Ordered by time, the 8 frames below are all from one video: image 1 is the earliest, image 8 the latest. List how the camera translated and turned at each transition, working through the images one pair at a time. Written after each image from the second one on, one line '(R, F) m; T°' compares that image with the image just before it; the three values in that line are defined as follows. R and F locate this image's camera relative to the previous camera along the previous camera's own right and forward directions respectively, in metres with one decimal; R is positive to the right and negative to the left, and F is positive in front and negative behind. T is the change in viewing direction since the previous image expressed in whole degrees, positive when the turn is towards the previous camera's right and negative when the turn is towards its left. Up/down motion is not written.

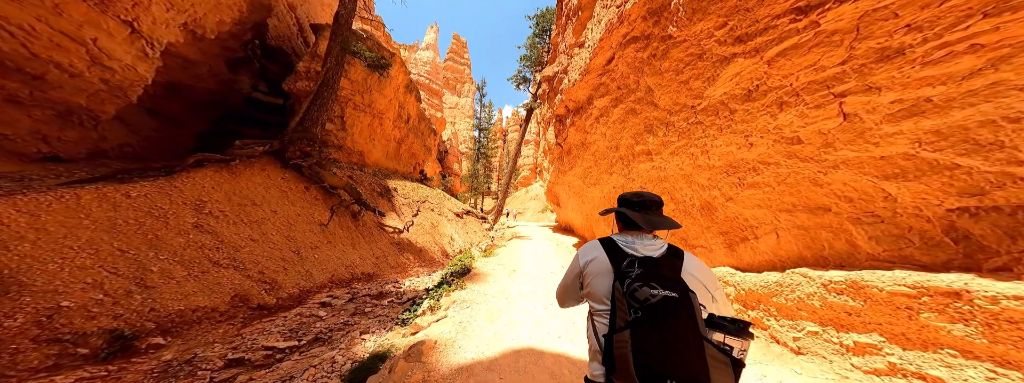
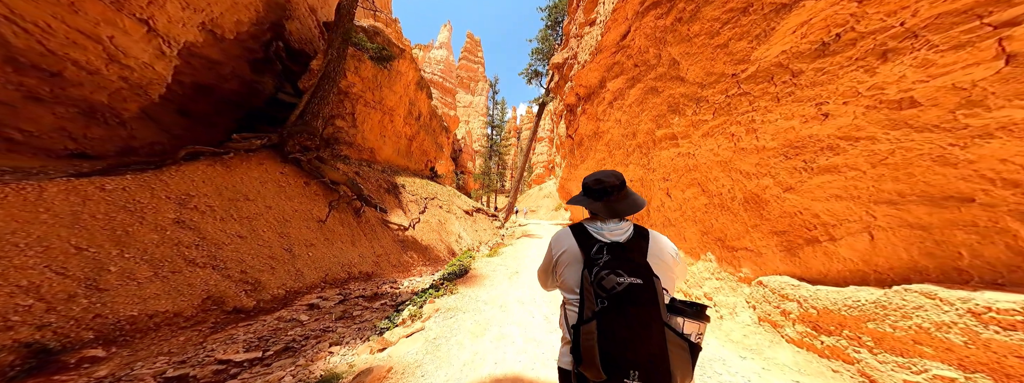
(+0.2, +0.6) m; -3°
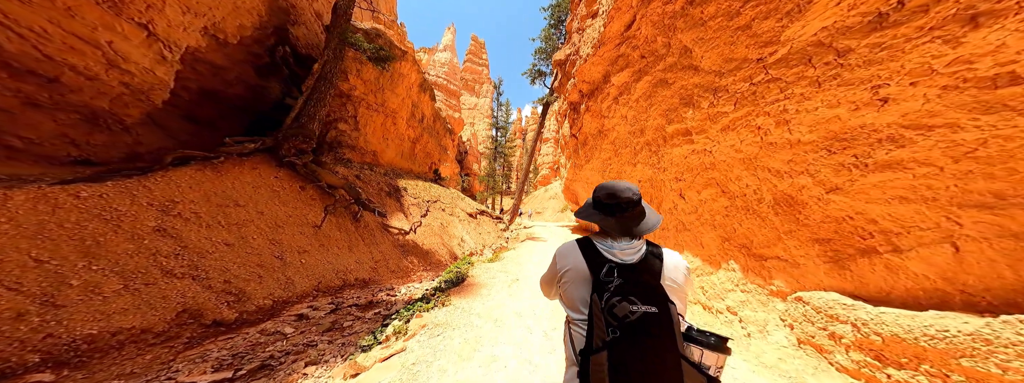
(+0.1, +0.3) m; -1°
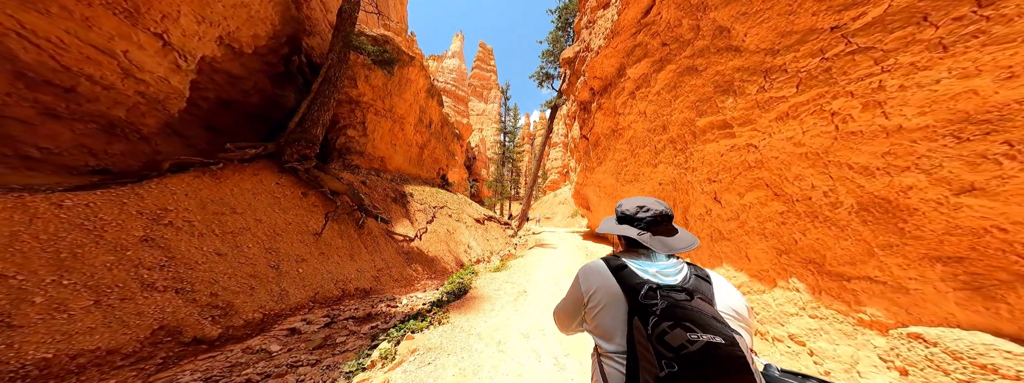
(0.0, +0.5) m; -2°
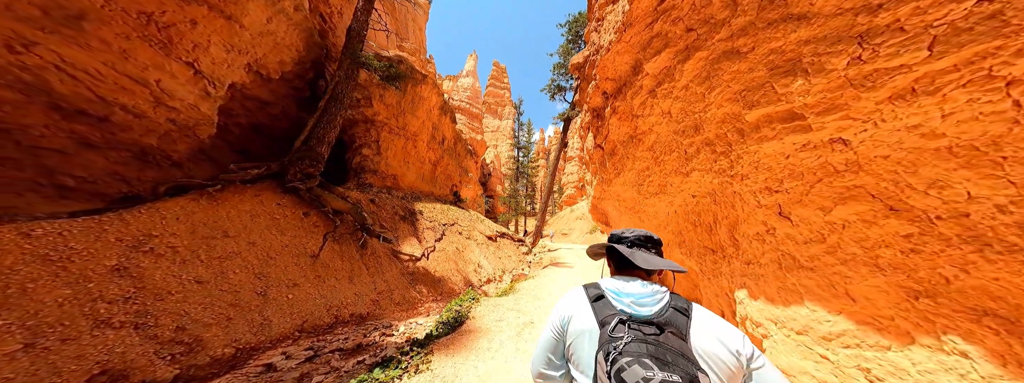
(+0.2, +0.6) m; -3°
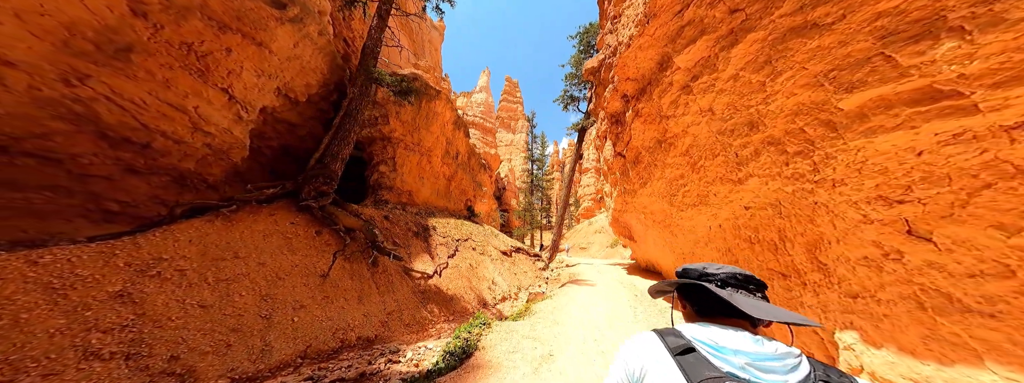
(-0.1, +0.5) m; -4°
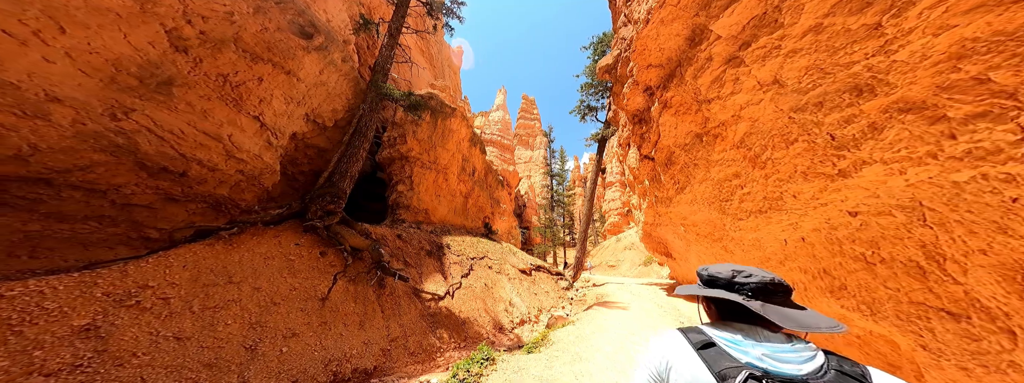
(+0.2, +0.8) m; -5°
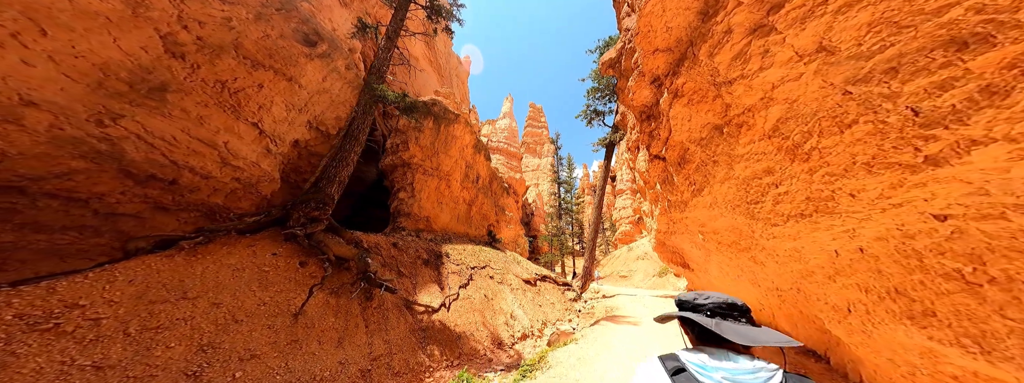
(+0.3, +0.6) m; -2°
